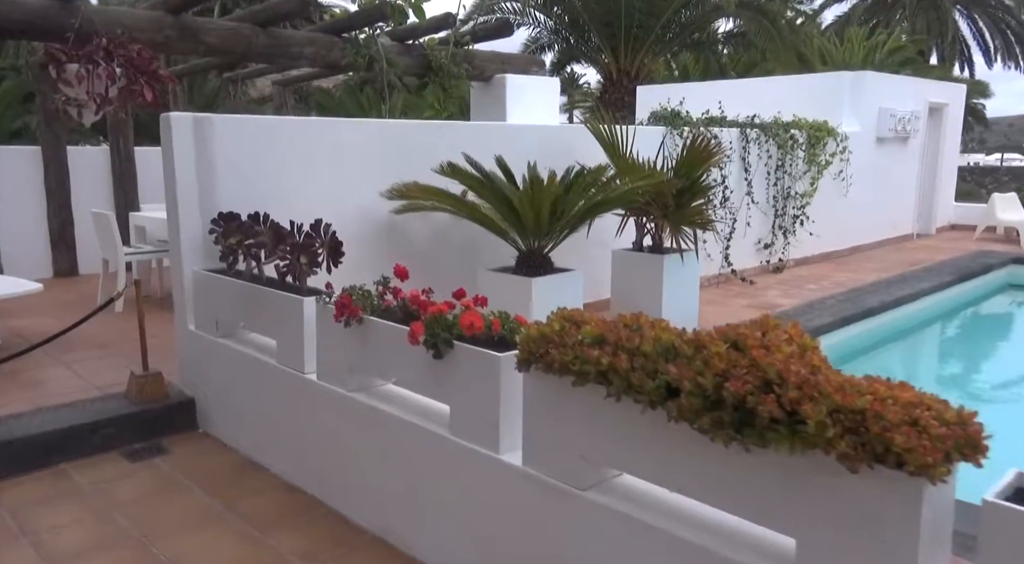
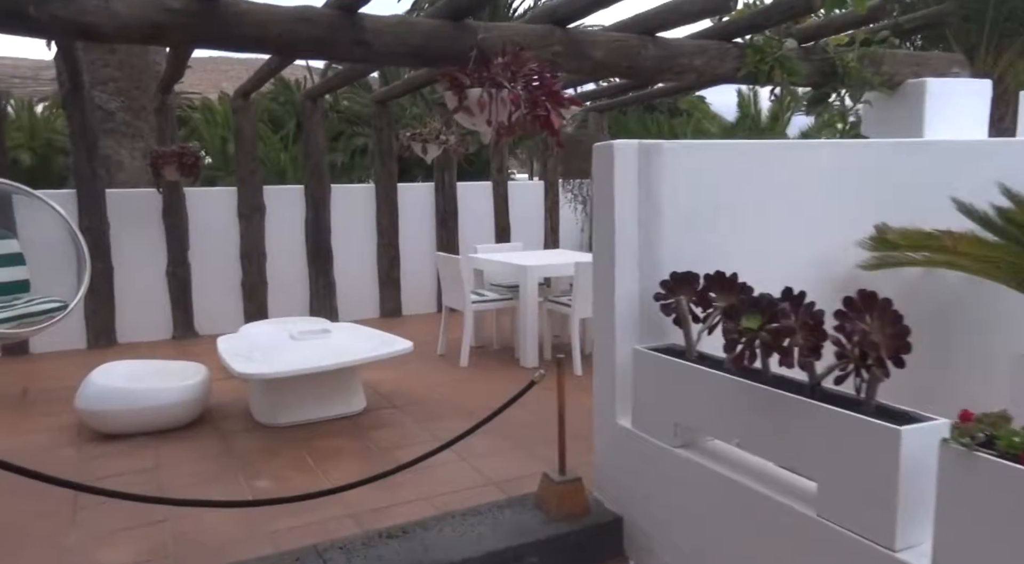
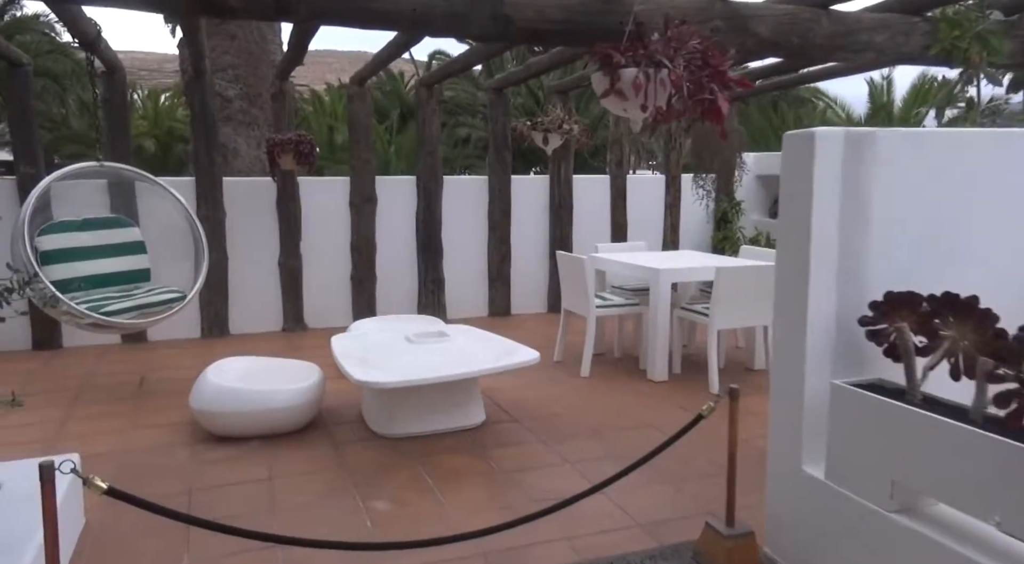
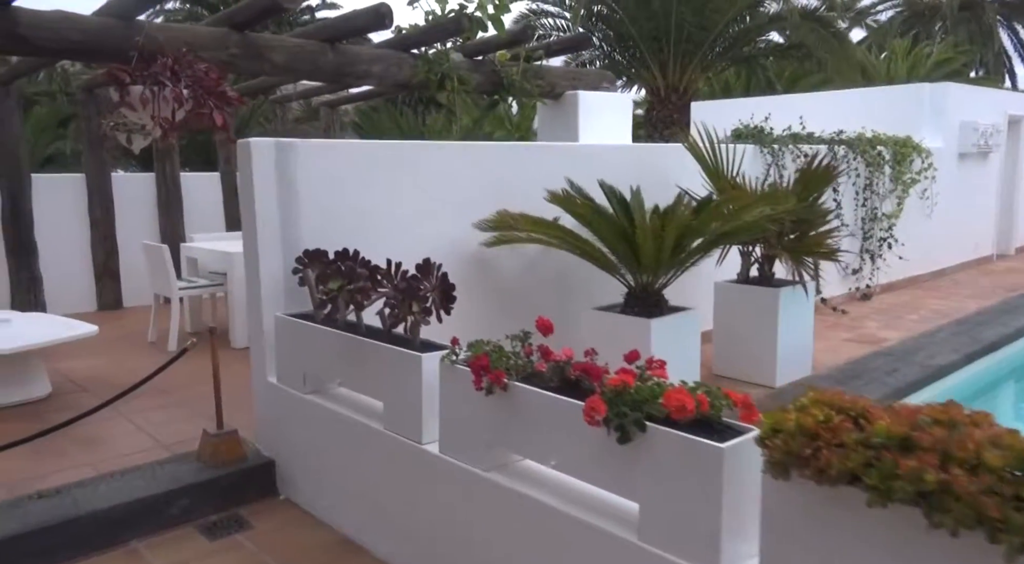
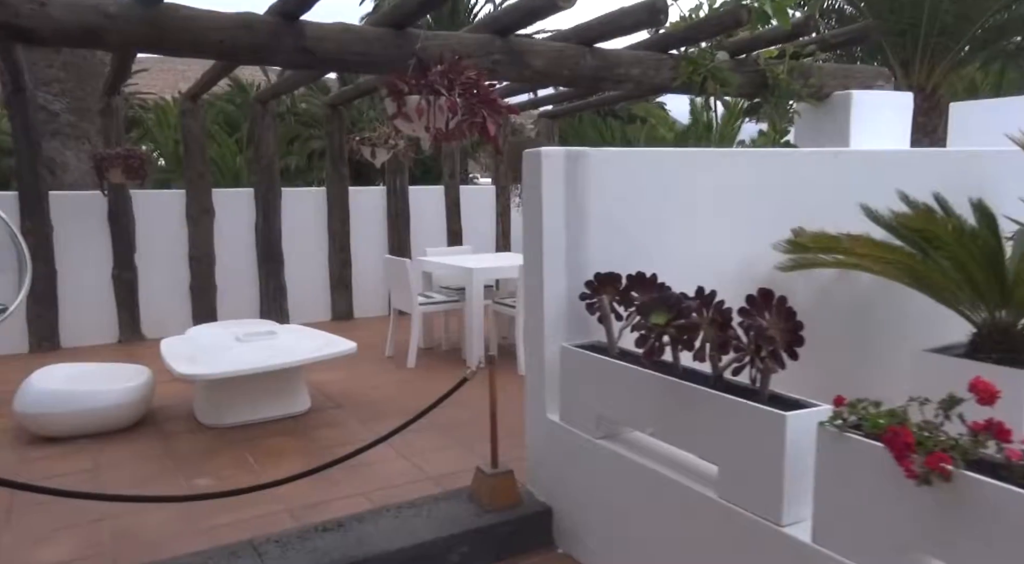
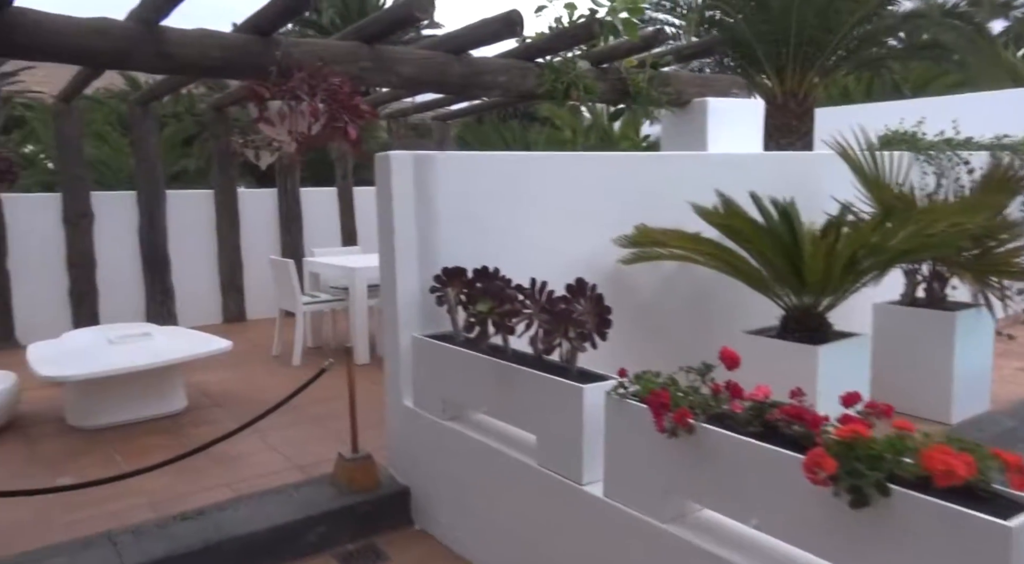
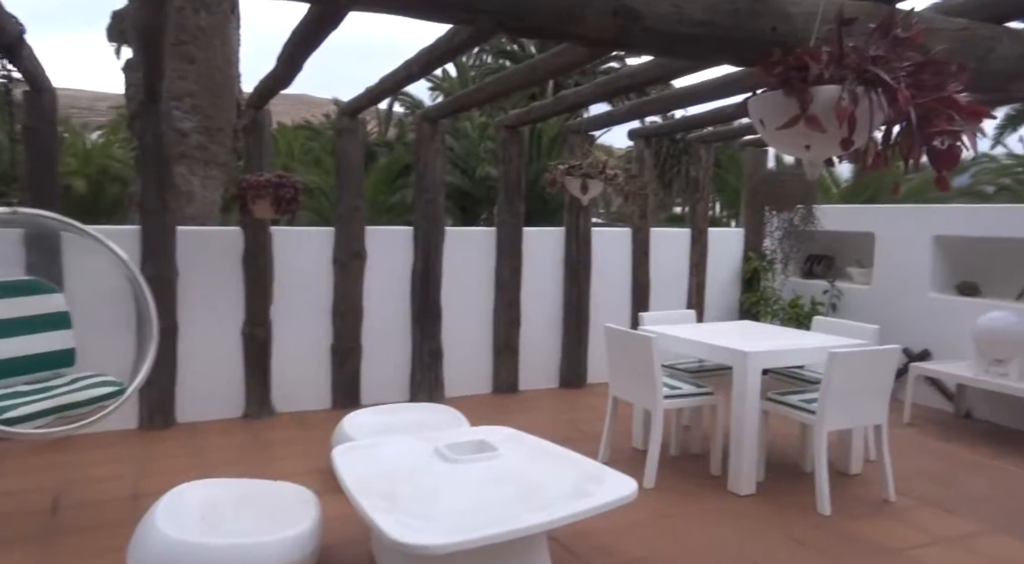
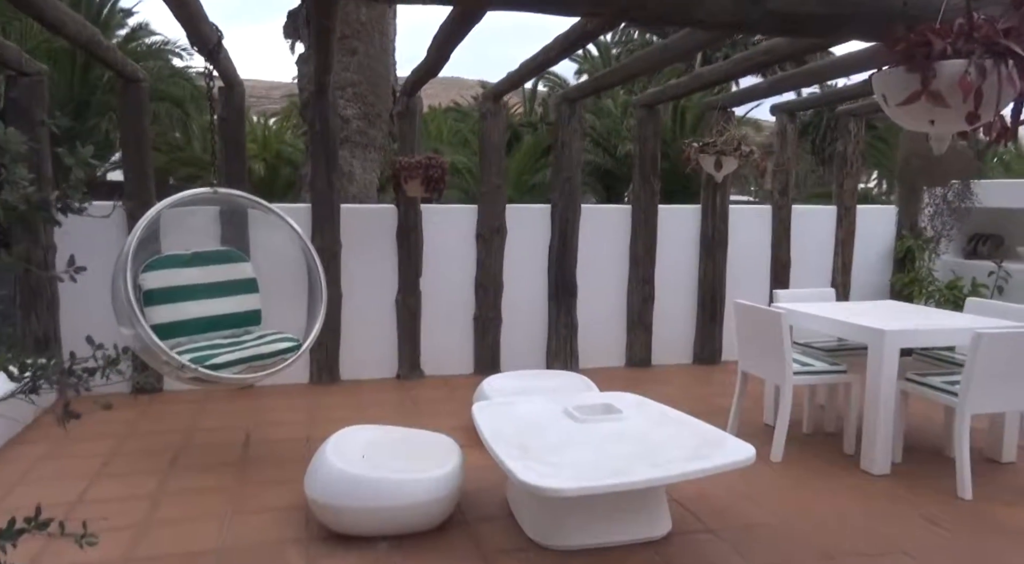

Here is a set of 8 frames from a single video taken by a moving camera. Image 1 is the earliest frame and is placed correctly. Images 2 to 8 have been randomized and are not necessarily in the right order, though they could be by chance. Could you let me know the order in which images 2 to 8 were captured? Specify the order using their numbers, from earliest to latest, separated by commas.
4, 6, 5, 2, 3, 8, 7
